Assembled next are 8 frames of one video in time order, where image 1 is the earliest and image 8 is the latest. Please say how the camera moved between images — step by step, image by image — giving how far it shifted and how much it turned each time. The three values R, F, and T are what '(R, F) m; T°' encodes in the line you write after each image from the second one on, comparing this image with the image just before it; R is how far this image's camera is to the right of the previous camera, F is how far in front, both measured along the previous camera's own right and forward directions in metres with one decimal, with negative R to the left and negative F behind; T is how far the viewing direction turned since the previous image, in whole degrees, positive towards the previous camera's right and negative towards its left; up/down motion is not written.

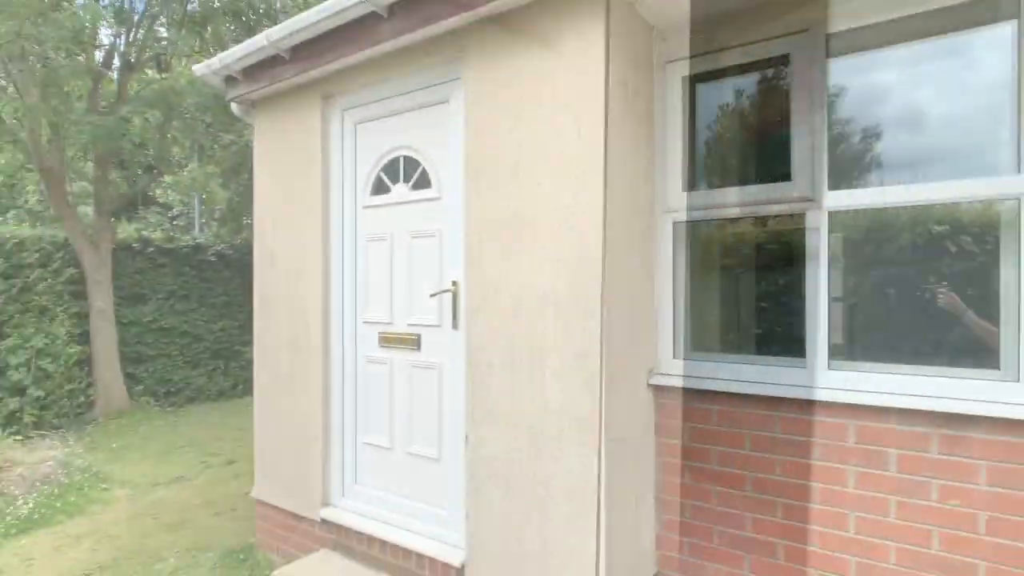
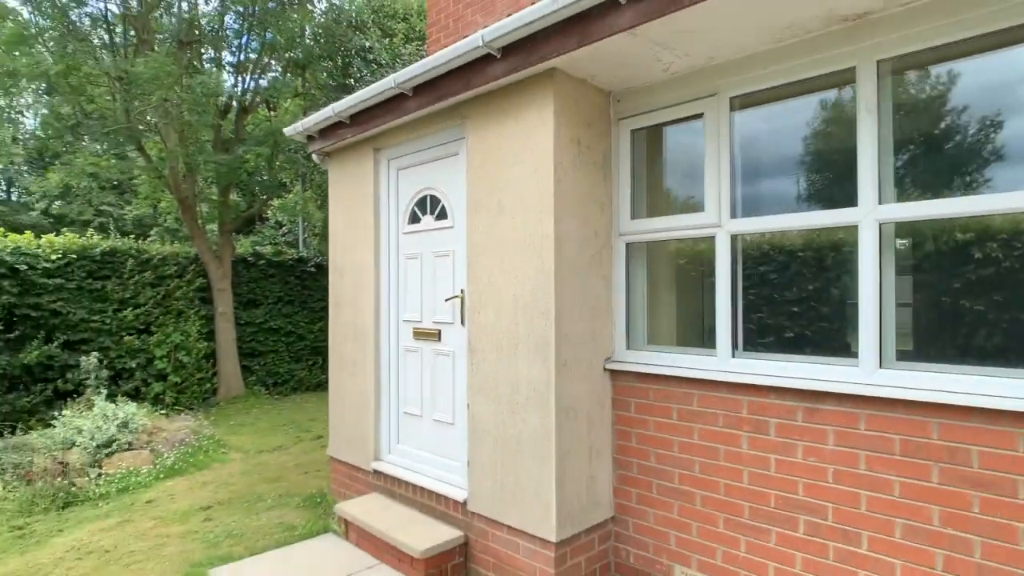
(+0.6, -0.8) m; -9°
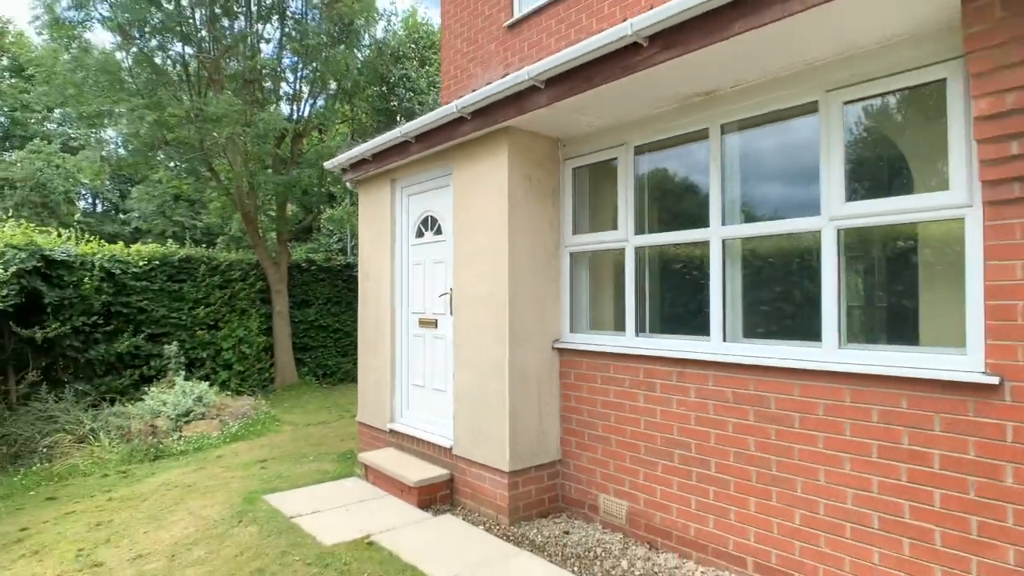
(+0.6, -1.1) m; -5°
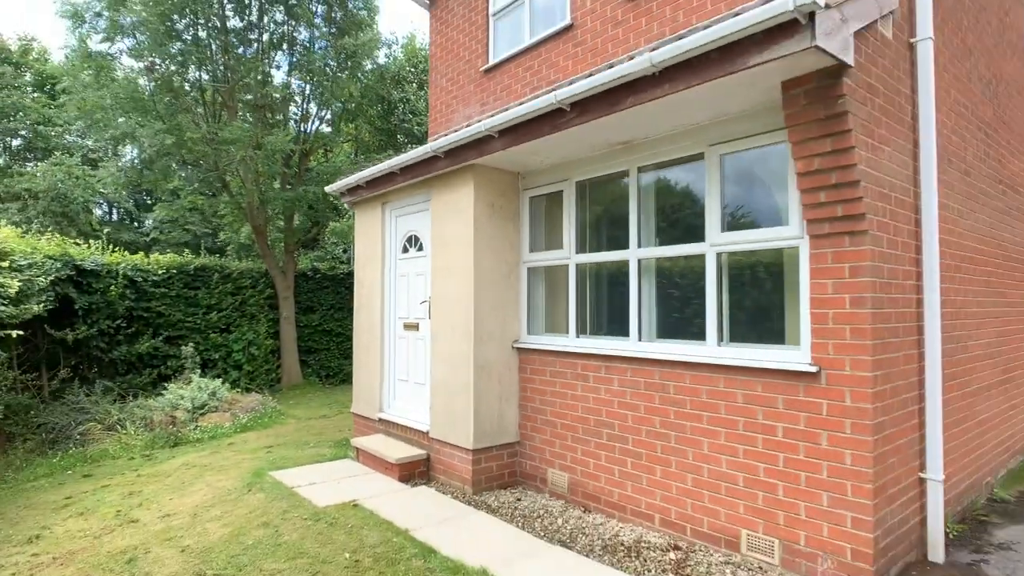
(+0.4, -0.9) m; -1°
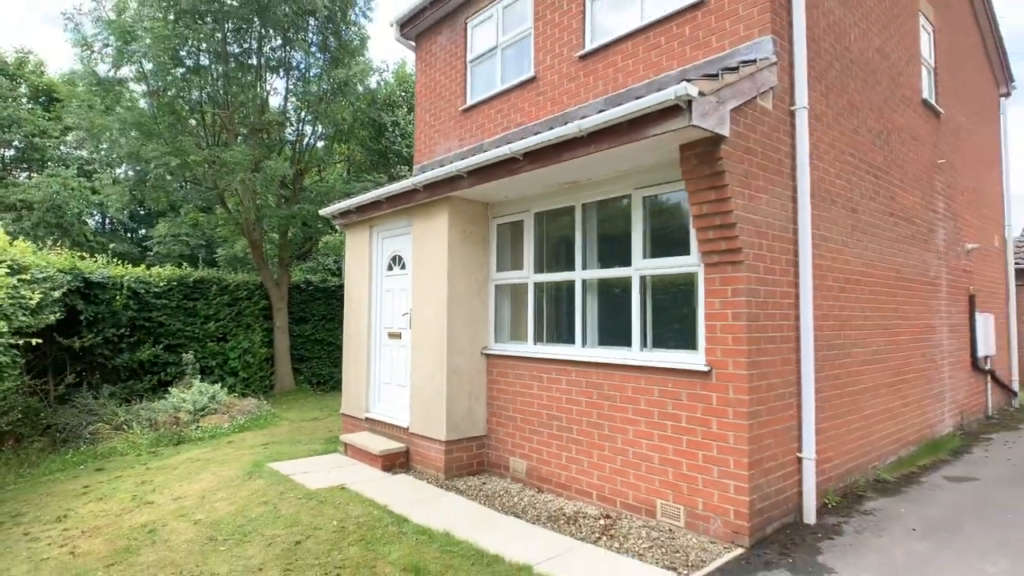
(+0.2, -0.9) m; +1°
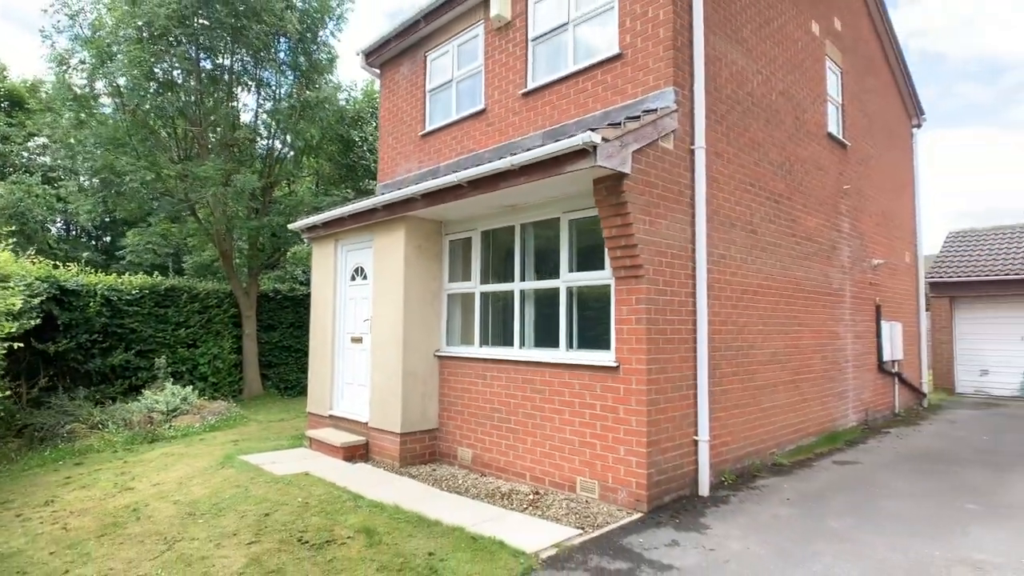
(+0.3, -0.8) m; +3°
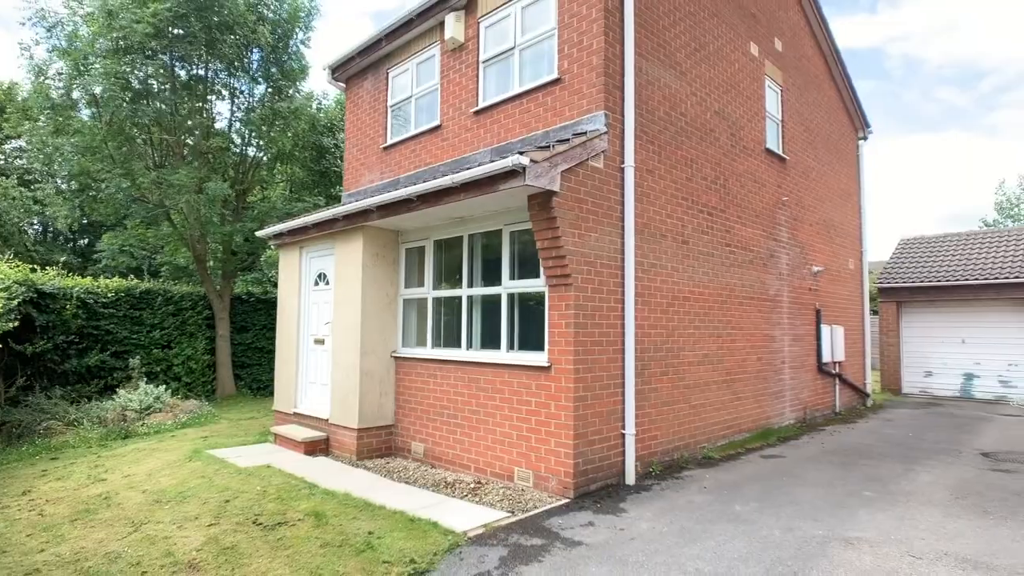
(+0.4, -0.5) m; +1°
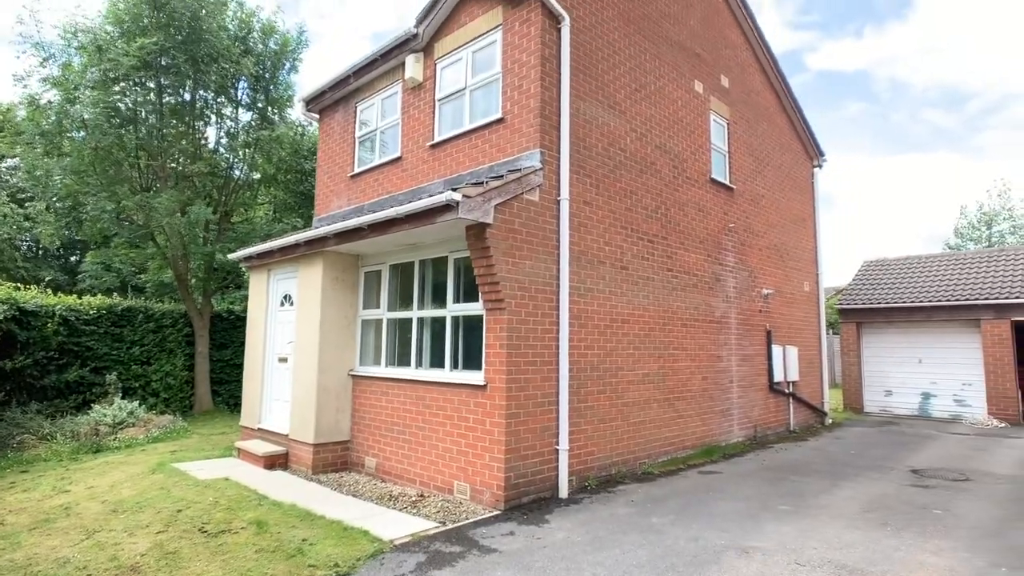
(+0.6, -0.4) m; 0°
